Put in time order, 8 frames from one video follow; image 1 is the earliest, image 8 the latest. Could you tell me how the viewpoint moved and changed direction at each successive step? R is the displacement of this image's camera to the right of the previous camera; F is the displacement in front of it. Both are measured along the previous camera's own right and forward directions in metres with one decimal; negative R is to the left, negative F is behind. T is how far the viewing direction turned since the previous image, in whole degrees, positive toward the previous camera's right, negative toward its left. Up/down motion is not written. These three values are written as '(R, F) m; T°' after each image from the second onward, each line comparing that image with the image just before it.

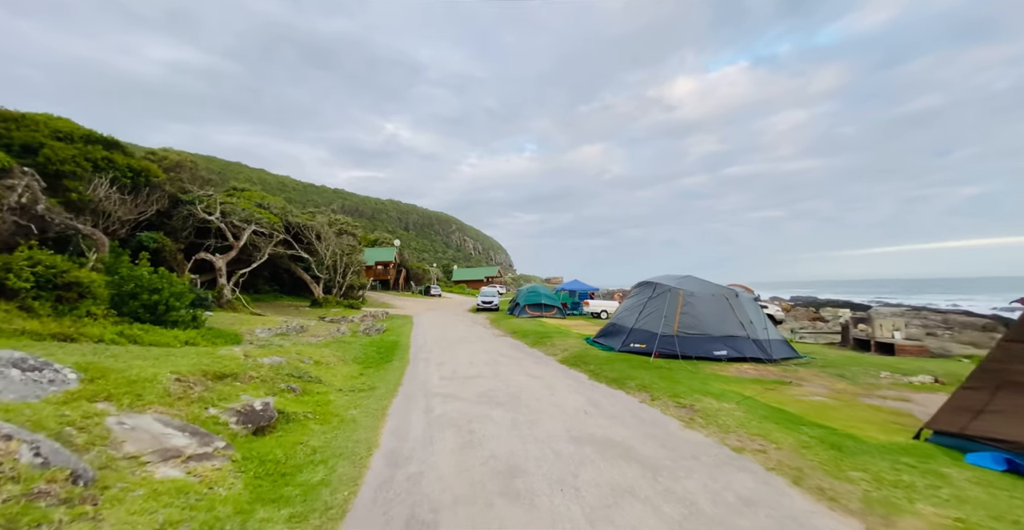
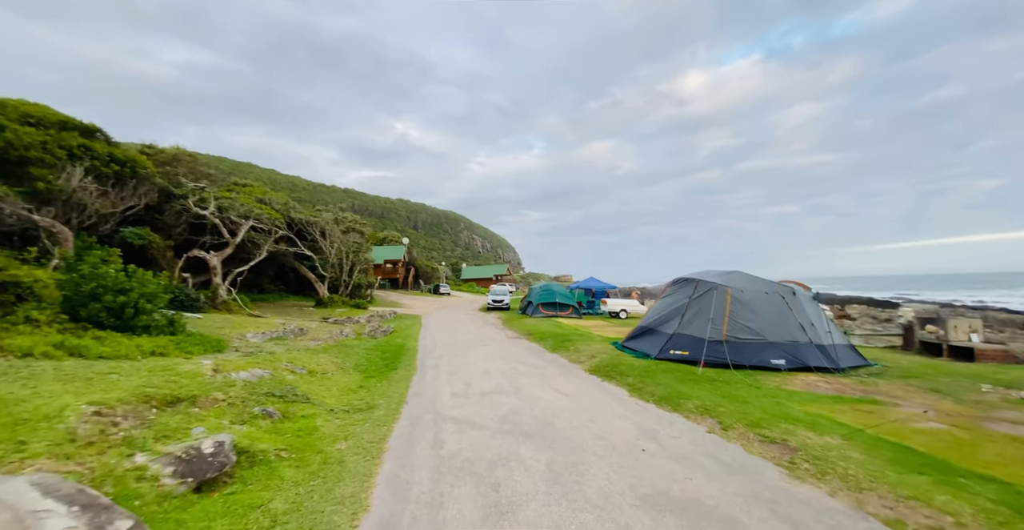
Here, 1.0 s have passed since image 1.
(-0.3, +1.5) m; -1°
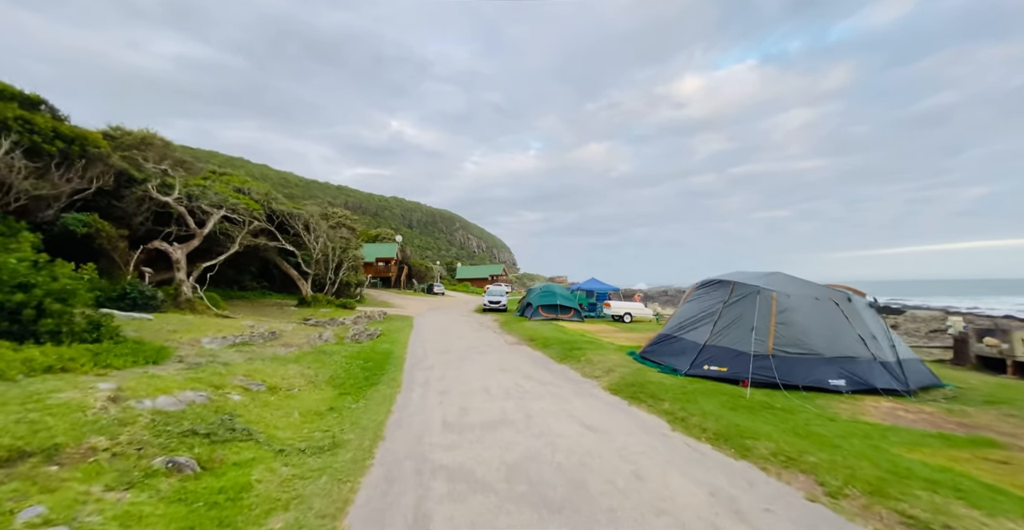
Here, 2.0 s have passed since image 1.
(-0.3, +1.6) m; +1°
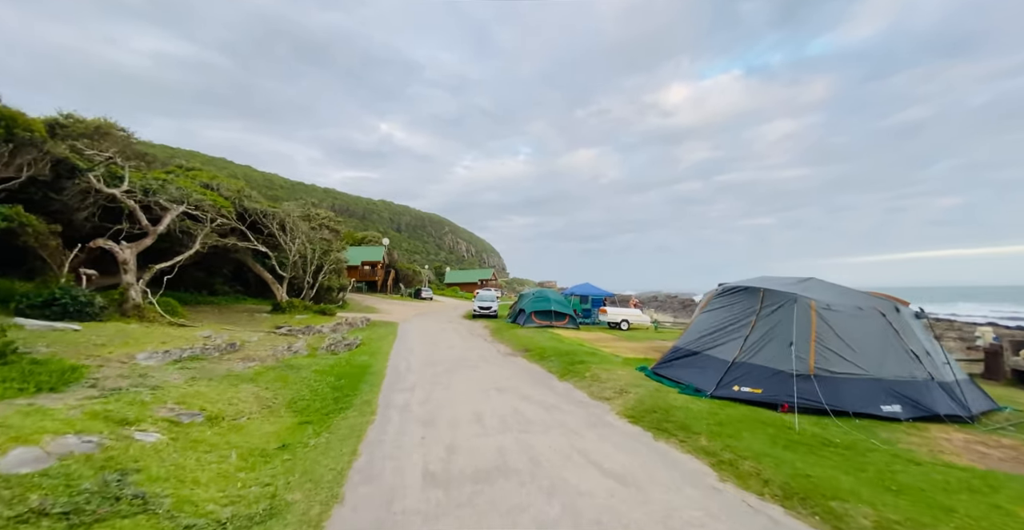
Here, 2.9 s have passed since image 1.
(-0.2, +1.3) m; +2°
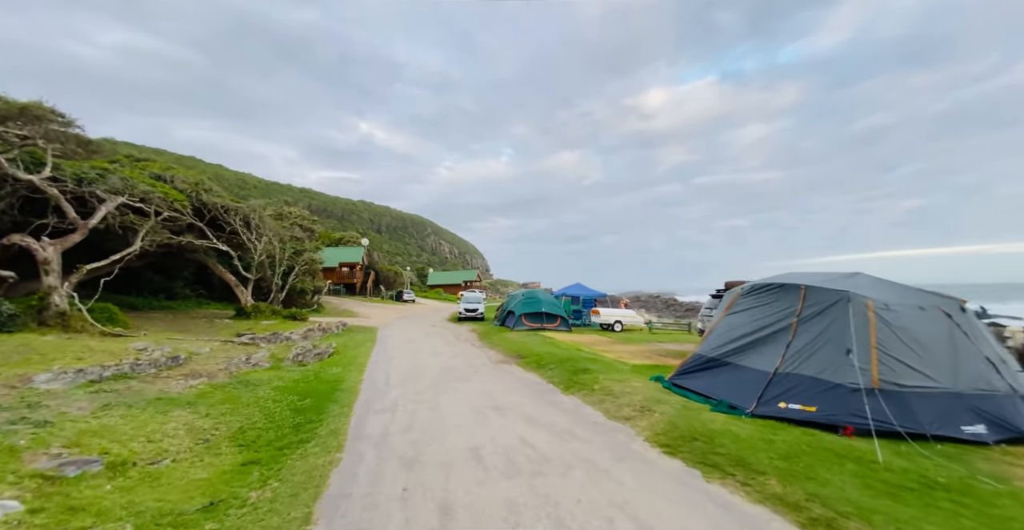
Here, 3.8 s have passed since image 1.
(-0.3, +1.4) m; +3°
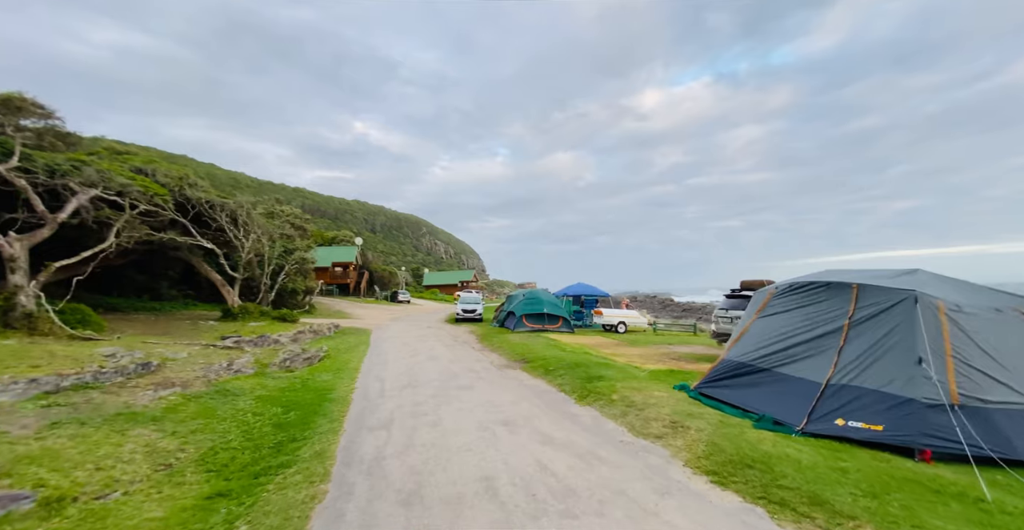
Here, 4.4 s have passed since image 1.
(-0.3, +0.8) m; +1°
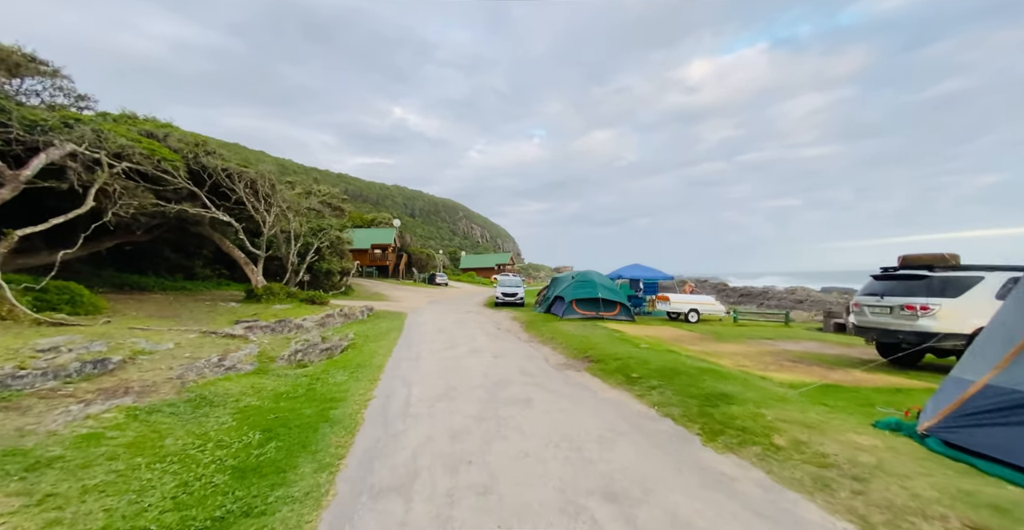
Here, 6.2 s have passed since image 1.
(-0.7, +2.8) m; -5°
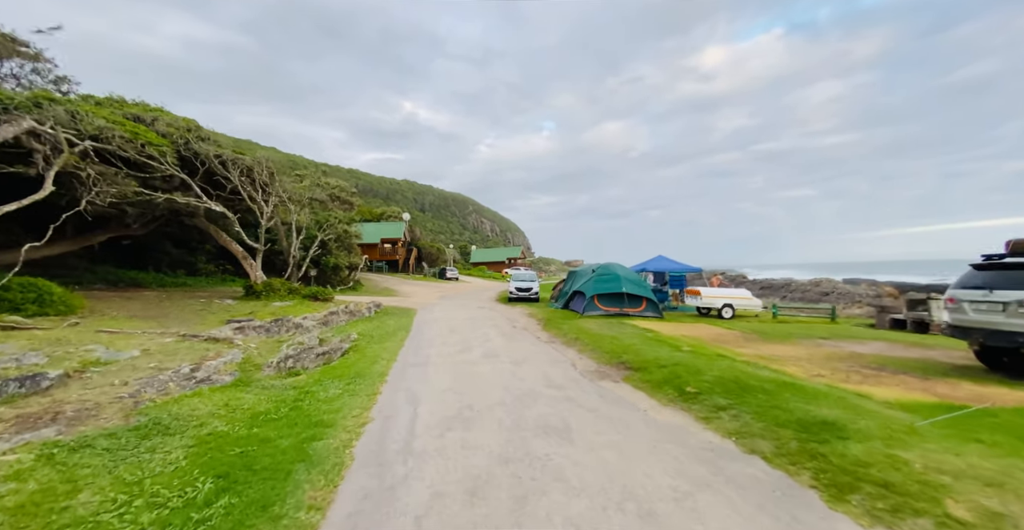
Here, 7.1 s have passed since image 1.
(-0.3, +1.4) m; -2°
